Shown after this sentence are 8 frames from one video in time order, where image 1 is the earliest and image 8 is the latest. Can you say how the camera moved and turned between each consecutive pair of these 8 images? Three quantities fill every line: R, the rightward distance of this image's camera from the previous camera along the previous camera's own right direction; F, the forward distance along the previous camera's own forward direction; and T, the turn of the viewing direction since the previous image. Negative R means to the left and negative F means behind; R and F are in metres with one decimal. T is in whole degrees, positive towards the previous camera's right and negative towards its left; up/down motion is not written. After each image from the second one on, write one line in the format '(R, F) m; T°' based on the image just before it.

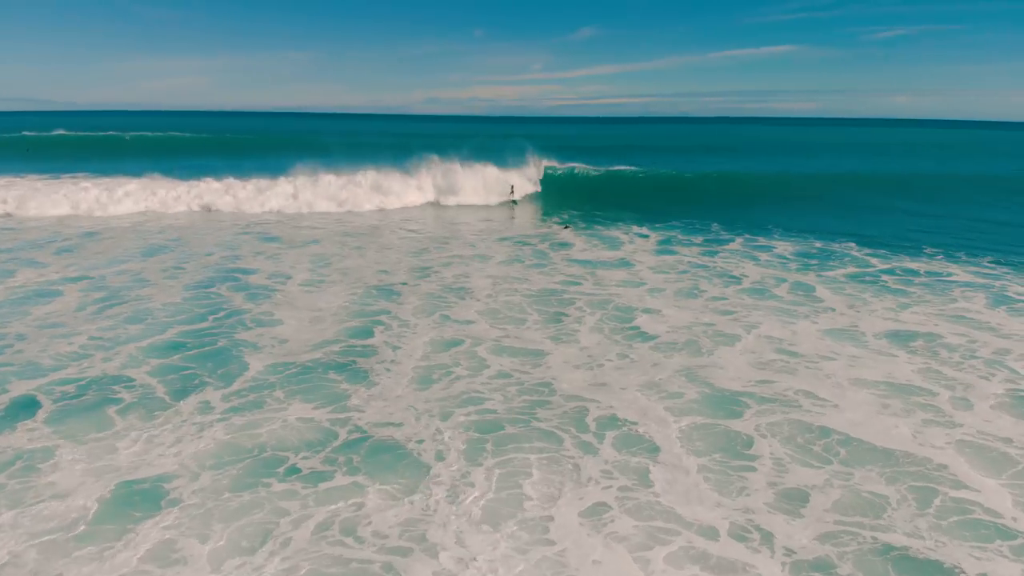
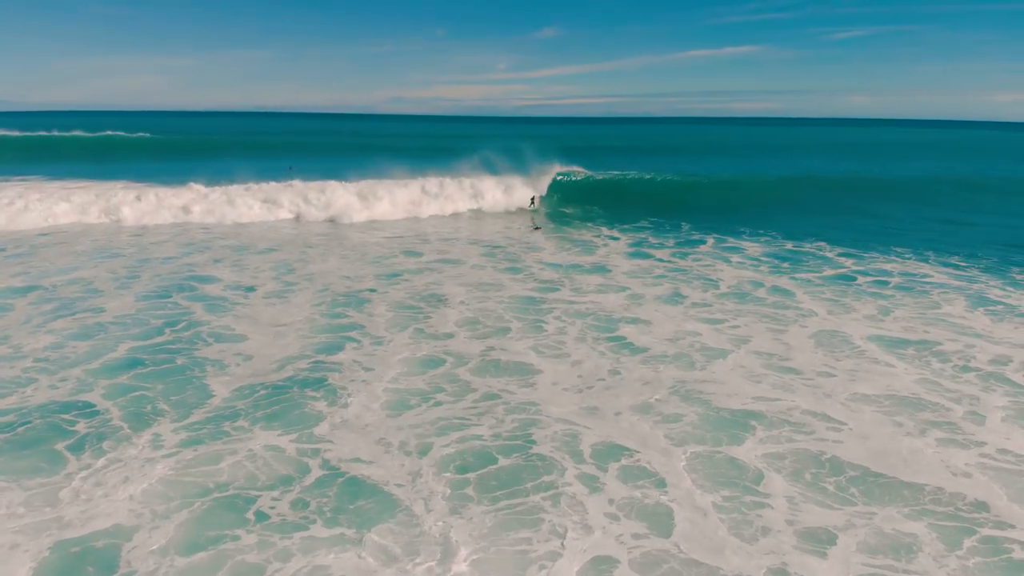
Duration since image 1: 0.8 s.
(-0.2, +0.7) m; +2°
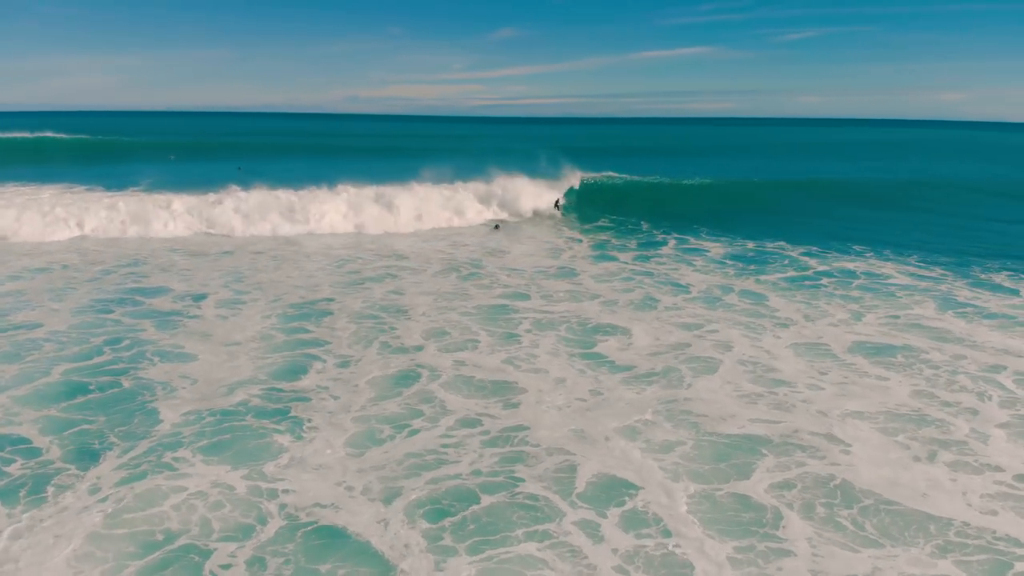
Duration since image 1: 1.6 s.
(-0.2, +0.7) m; +3°
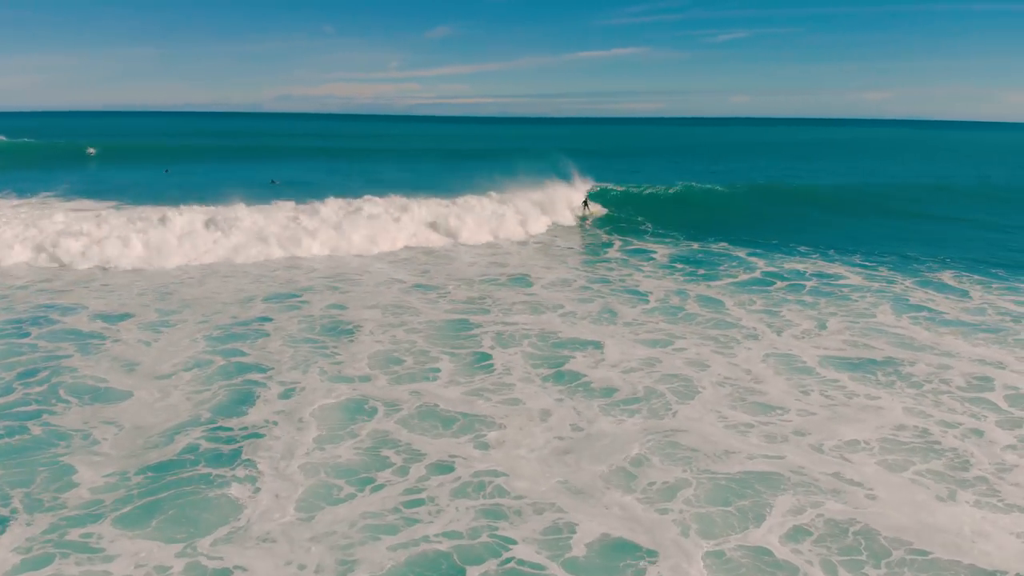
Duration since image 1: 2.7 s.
(-0.3, +0.9) m; +4°
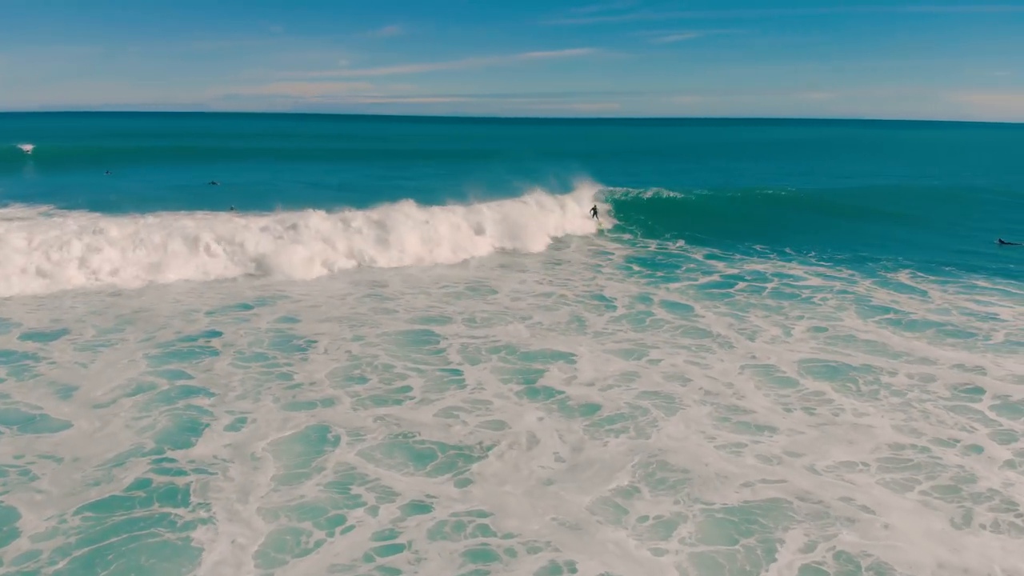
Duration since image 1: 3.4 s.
(-0.2, +0.6) m; +3°
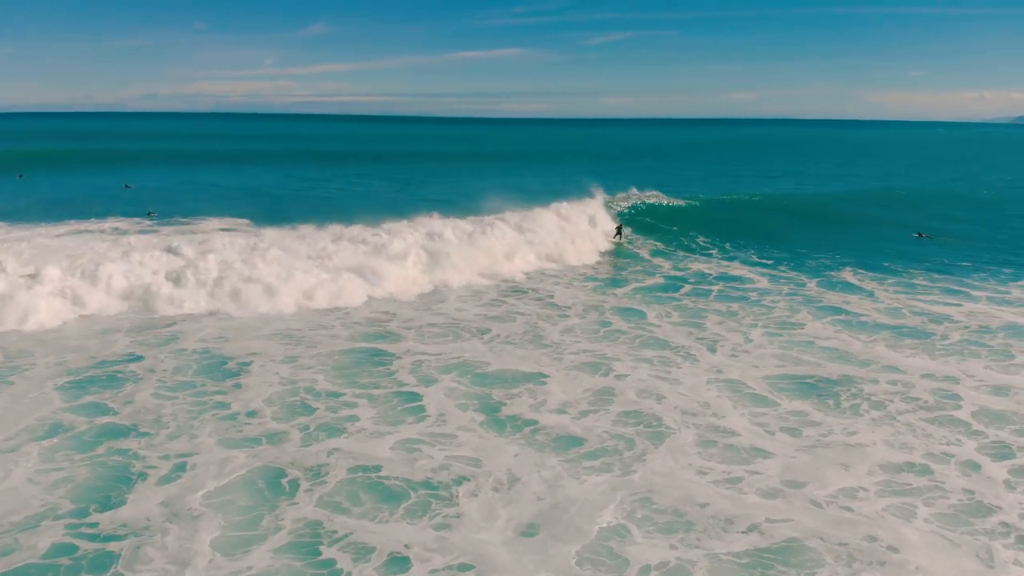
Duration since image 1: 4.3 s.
(-0.3, +0.8) m; +4°
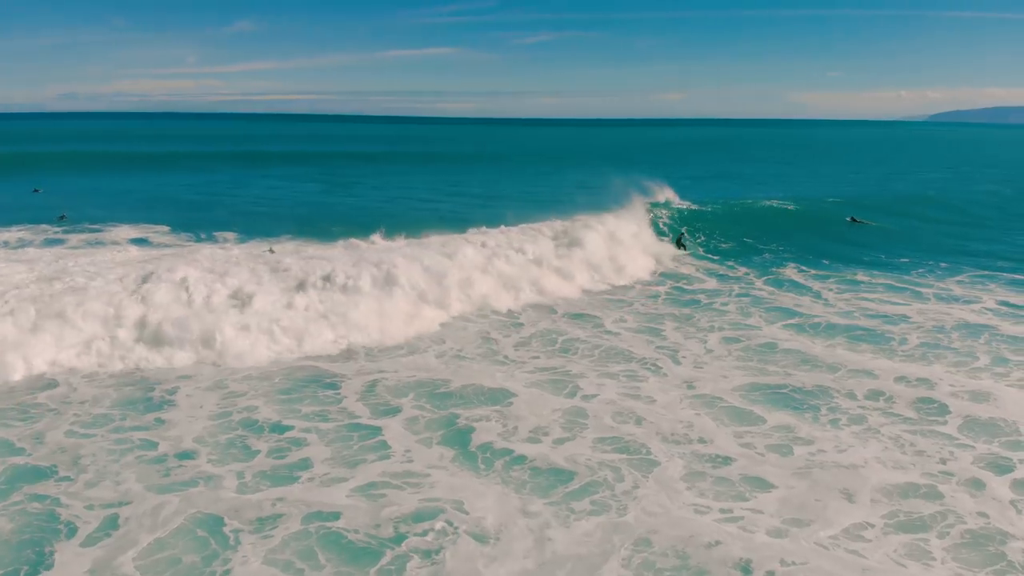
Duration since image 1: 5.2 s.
(-0.3, +0.8) m; +4°
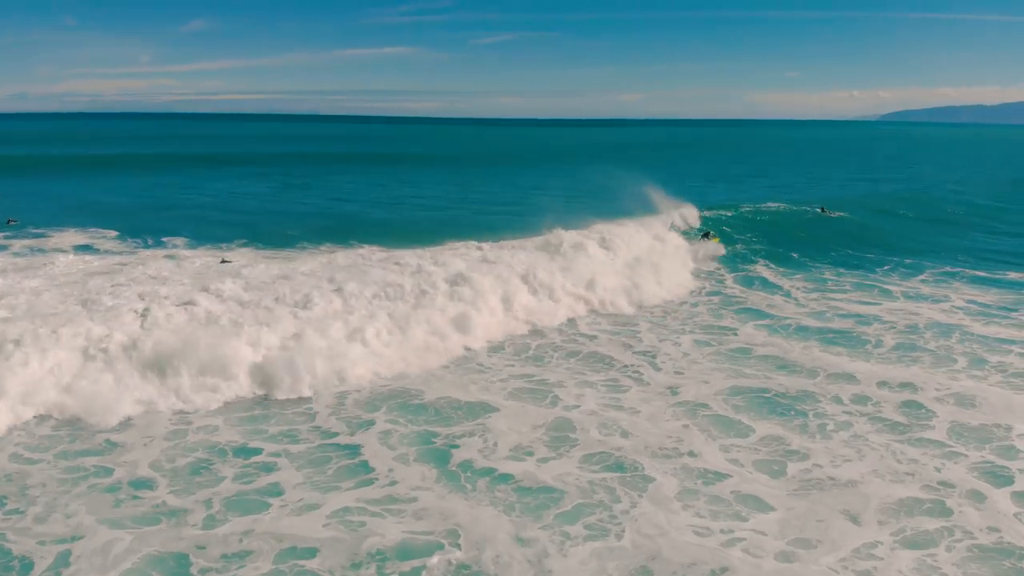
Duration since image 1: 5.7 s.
(-0.2, +0.4) m; +2°
